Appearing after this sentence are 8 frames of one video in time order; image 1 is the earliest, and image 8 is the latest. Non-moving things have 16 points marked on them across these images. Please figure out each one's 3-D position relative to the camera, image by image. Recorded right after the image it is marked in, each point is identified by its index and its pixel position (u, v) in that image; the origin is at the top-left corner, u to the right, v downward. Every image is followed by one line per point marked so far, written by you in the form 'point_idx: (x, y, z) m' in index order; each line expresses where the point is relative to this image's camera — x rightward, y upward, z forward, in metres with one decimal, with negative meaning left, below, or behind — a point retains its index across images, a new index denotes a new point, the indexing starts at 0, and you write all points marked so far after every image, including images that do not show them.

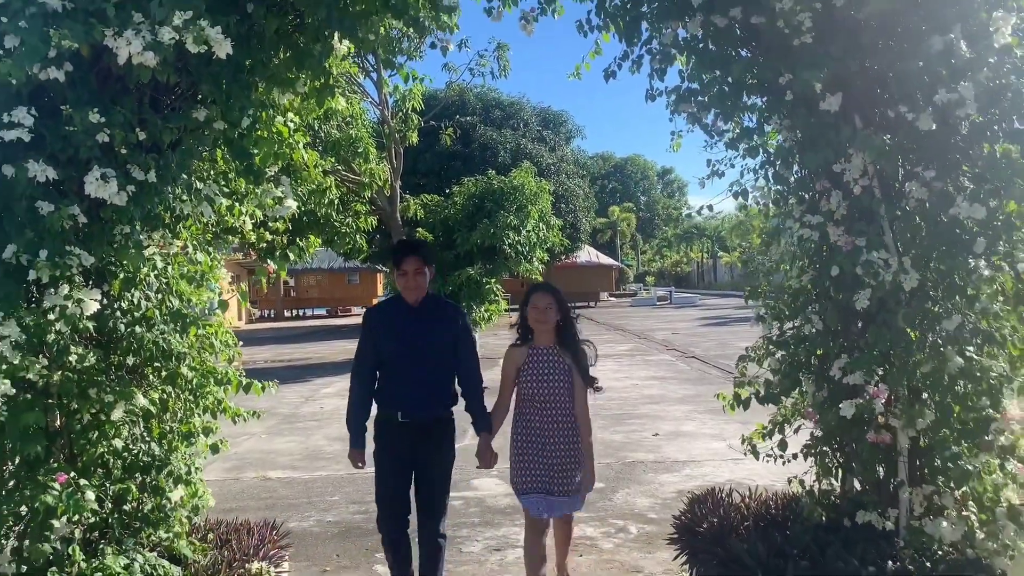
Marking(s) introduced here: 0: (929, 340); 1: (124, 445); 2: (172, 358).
0: (+1.4, -0.2, +3.0) m
1: (-1.4, -0.6, +3.2) m
2: (-1.3, -0.3, +3.3) m
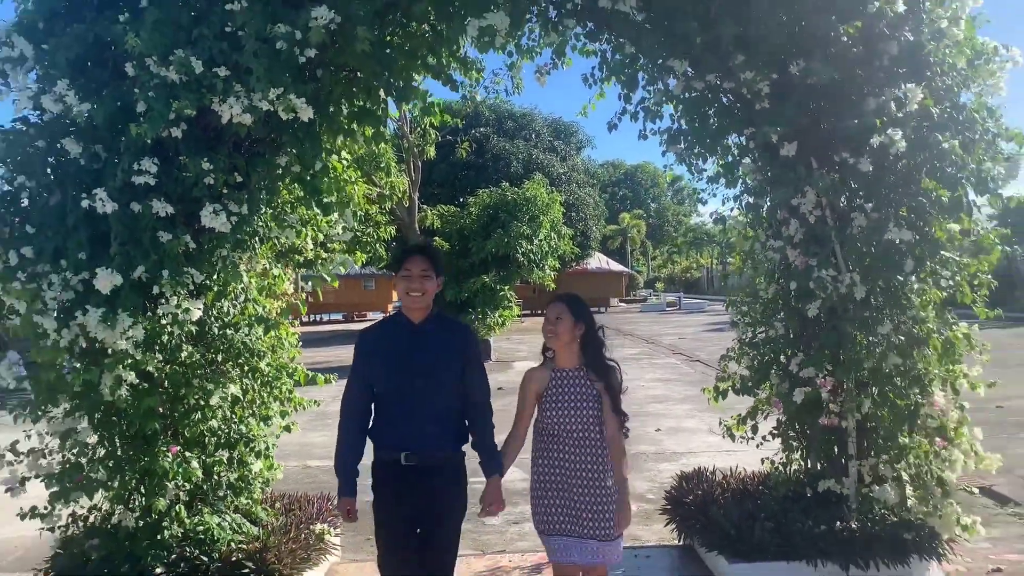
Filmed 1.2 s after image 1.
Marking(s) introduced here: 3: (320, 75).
0: (+1.5, -0.2, +3.7) m
1: (-1.3, -0.6, +3.9) m
2: (-1.2, -0.3, +4.1) m
3: (-0.8, +0.9, +3.6) m
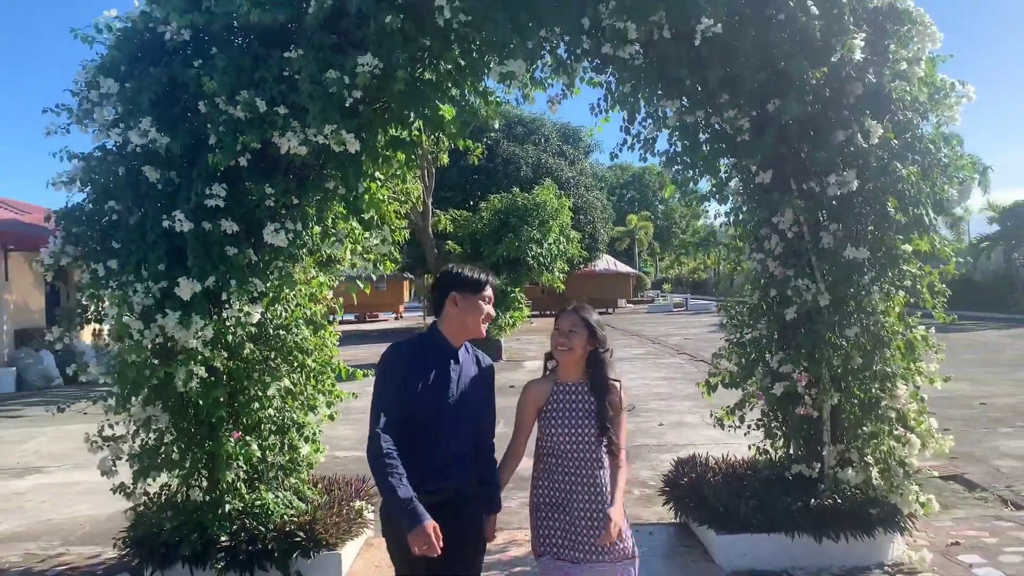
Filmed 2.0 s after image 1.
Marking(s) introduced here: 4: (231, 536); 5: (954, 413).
0: (+1.6, -0.3, +4.3) m
1: (-1.2, -0.6, +4.5) m
2: (-1.1, -0.3, +4.6) m
3: (-0.7, +0.9, +4.1) m
4: (-1.4, -1.2, +4.3) m
5: (+4.3, -1.2, +8.7) m
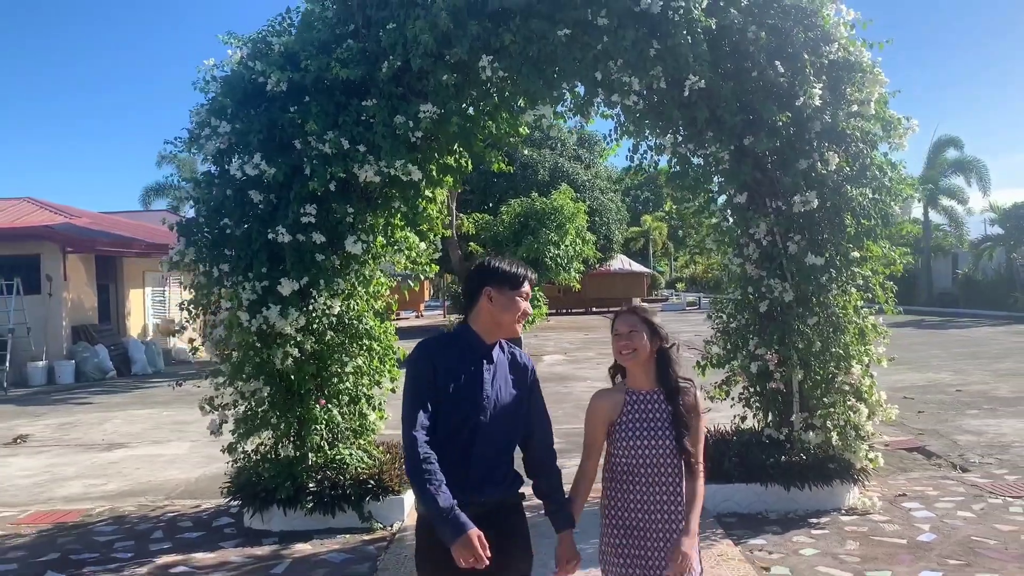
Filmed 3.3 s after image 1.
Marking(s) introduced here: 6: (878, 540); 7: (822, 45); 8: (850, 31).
0: (+1.8, -0.2, +5.3) m
1: (-1.0, -0.6, +5.5) m
2: (-0.9, -0.3, +5.7) m
3: (-0.6, +0.9, +5.2) m
4: (-1.2, -1.2, +5.4) m
5: (+4.6, -1.2, +9.7) m
6: (+2.0, -1.4, +4.7) m
7: (+1.8, +1.4, +5.2) m
8: (+2.0, +1.5, +5.2) m
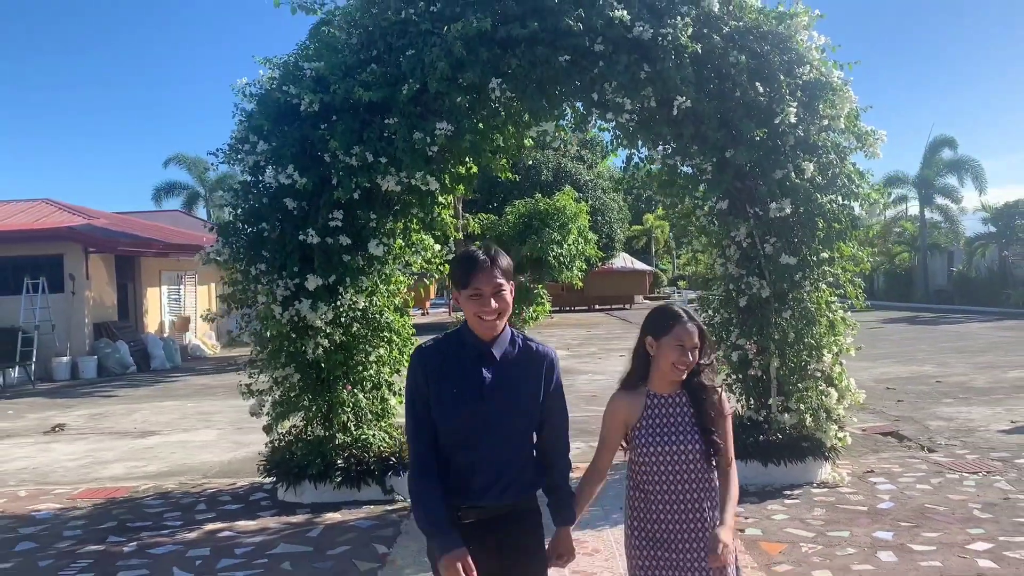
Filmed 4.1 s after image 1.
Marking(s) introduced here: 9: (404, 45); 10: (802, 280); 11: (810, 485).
0: (+1.8, -0.2, +5.9) m
1: (-1.0, -0.6, +6.2) m
2: (-0.9, -0.3, +6.3) m
3: (-0.5, +0.9, +5.8) m
4: (-1.1, -1.2, +6.0) m
5: (+4.6, -1.2, +10.3) m
6: (+2.0, -1.3, +5.3) m
7: (+1.9, +1.5, +5.8) m
8: (+2.1, +1.6, +5.9) m
9: (-0.7, +1.6, +5.7) m
10: (+1.9, 0.0, +5.9) m
11: (+2.0, -1.4, +6.0) m
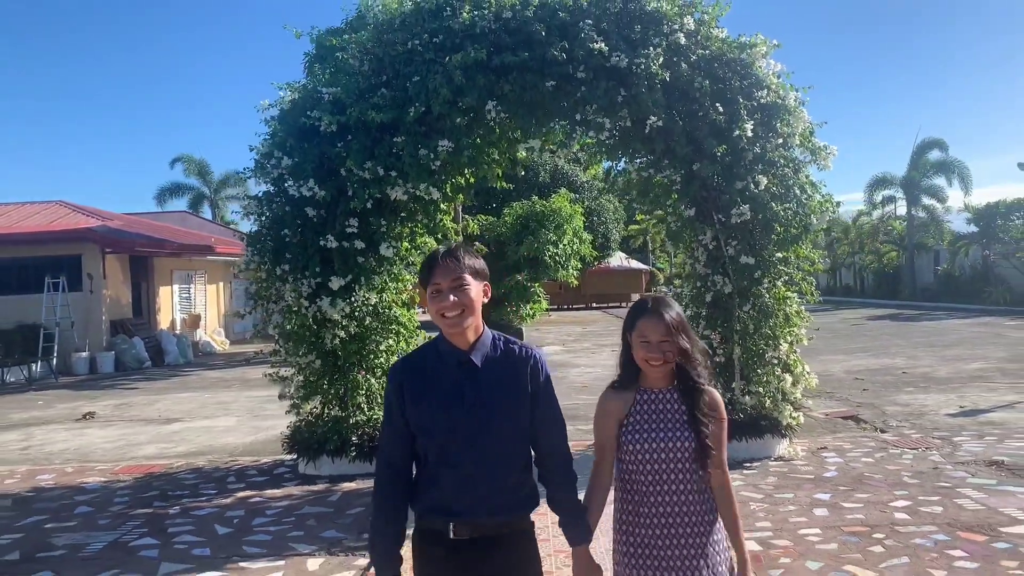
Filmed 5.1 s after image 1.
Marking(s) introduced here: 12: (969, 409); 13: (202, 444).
0: (+1.8, -0.2, +6.7) m
1: (-1.0, -0.6, +7.0) m
2: (-0.9, -0.3, +7.1) m
3: (-0.6, +0.9, +6.6) m
4: (-1.2, -1.2, +6.8) m
5: (+4.6, -1.1, +11.1) m
6: (+2.0, -1.3, +6.1) m
7: (+1.8, +1.5, +6.6) m
8: (+2.0, +1.6, +6.7) m
9: (-0.8, +1.6, +6.5) m
10: (+1.9, +0.1, +6.7) m
11: (+2.0, -1.3, +6.8) m
12: (+4.4, -1.2, +8.5) m
13: (-3.0, -1.5, +8.5) m
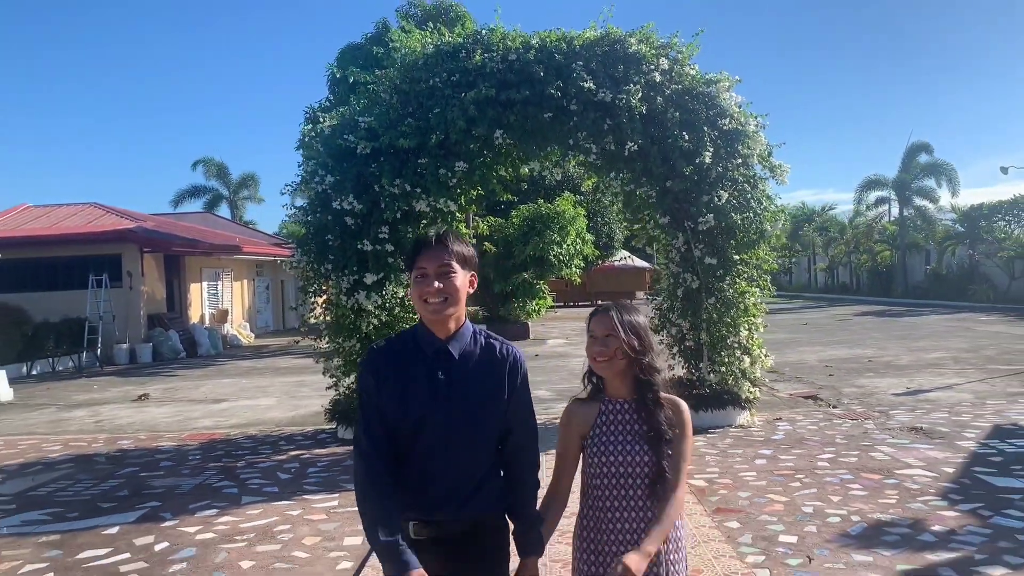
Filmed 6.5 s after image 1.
0: (+1.8, -0.2, +8.1) m
1: (-1.0, -0.6, +8.3) m
2: (-0.9, -0.2, +8.5) m
3: (-0.5, +0.9, +8.0) m
4: (-1.2, -1.1, +8.2) m
5: (+4.7, -1.1, +12.4) m
6: (+2.0, -1.3, +7.5) m
7: (+1.9, +1.5, +7.9) m
8: (+2.1, +1.6, +8.0) m
9: (-0.7, +1.6, +7.9) m
10: (+1.9, +0.1, +8.0) m
11: (+2.0, -1.3, +8.1) m
12: (+4.5, -1.1, +9.8) m
13: (-2.9, -1.5, +9.9) m
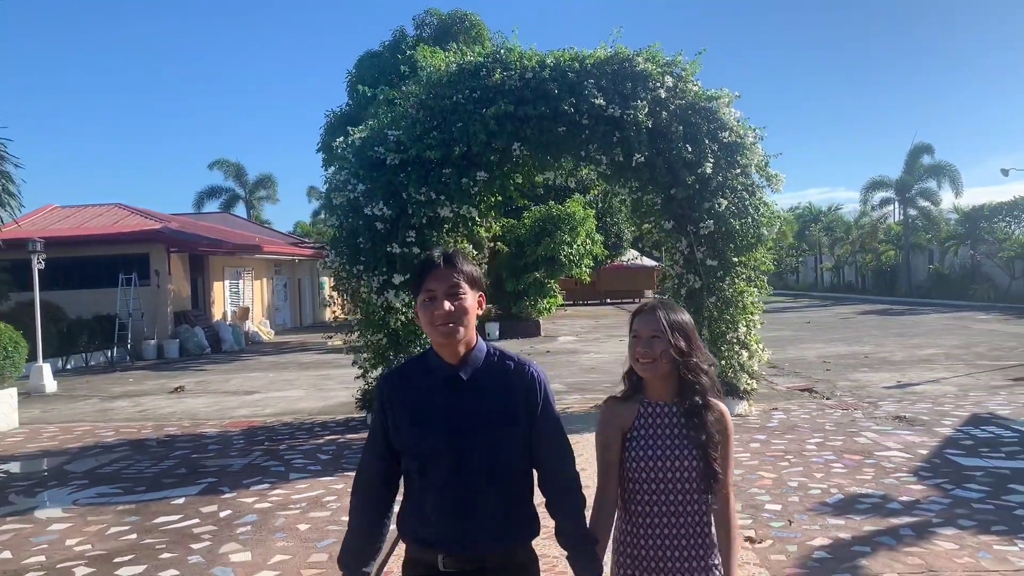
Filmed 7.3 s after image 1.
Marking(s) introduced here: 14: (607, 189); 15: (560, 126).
0: (+2.0, -0.2, +8.8) m
1: (-0.8, -0.5, +9.1) m
2: (-0.7, -0.2, +9.2) m
3: (-0.4, +0.9, +8.7) m
4: (-1.0, -1.1, +8.9) m
5: (+4.9, -1.1, +13.0) m
6: (+2.2, -1.3, +8.2) m
7: (+2.0, +1.5, +8.6) m
8: (+2.2, +1.6, +8.7) m
9: (-0.6, +1.6, +8.6) m
10: (+2.1, +0.1, +8.7) m
11: (+2.2, -1.3, +8.8) m
12: (+4.7, -1.1, +10.5) m
13: (-2.8, -1.4, +10.6) m
14: (+1.0, +1.0, +9.3) m
15: (+0.5, +1.5, +8.4) m
